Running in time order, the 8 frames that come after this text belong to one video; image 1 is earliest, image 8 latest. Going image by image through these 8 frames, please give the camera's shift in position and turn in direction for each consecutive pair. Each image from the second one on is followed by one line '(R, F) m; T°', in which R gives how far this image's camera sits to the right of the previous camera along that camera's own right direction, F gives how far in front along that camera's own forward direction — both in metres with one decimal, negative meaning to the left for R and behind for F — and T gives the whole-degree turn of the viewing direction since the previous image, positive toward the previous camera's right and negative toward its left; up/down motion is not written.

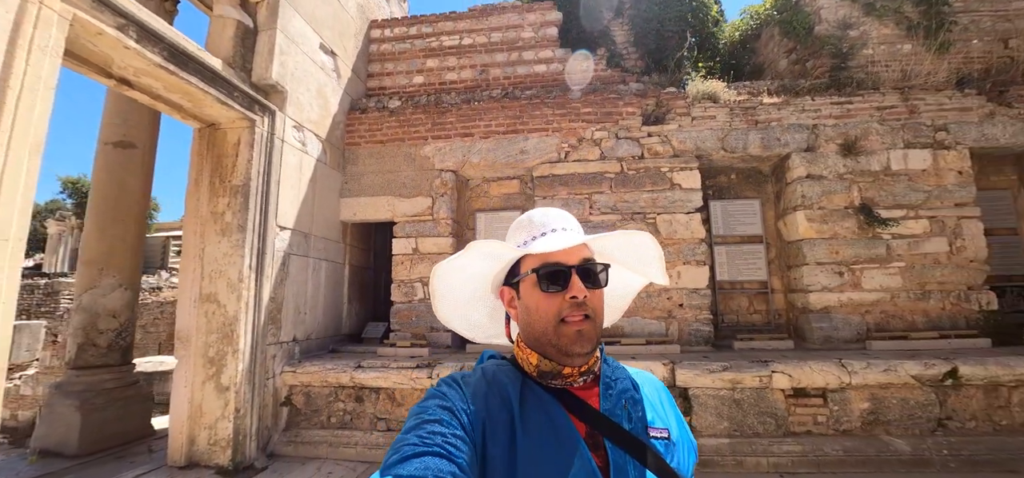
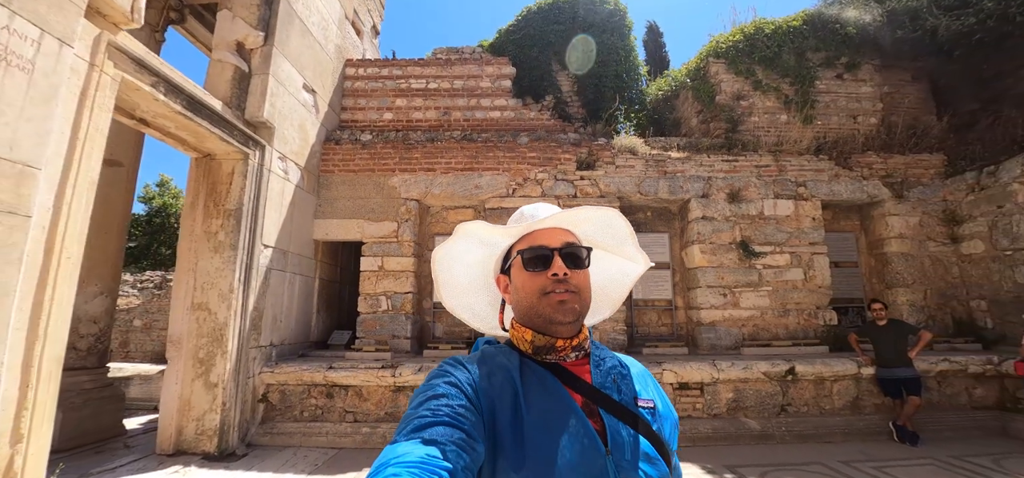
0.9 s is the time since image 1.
(0.0, -0.7) m; +7°
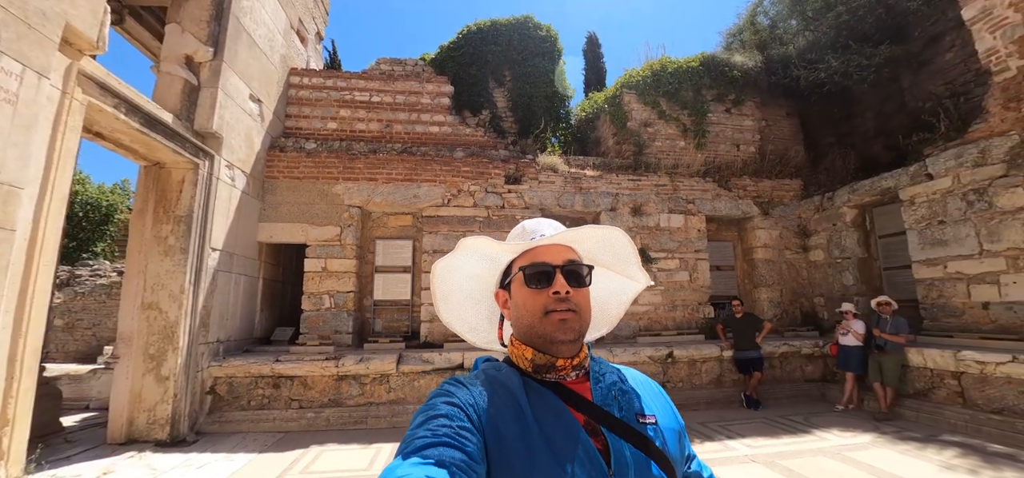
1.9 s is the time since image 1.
(+0.1, -0.6) m; +8°
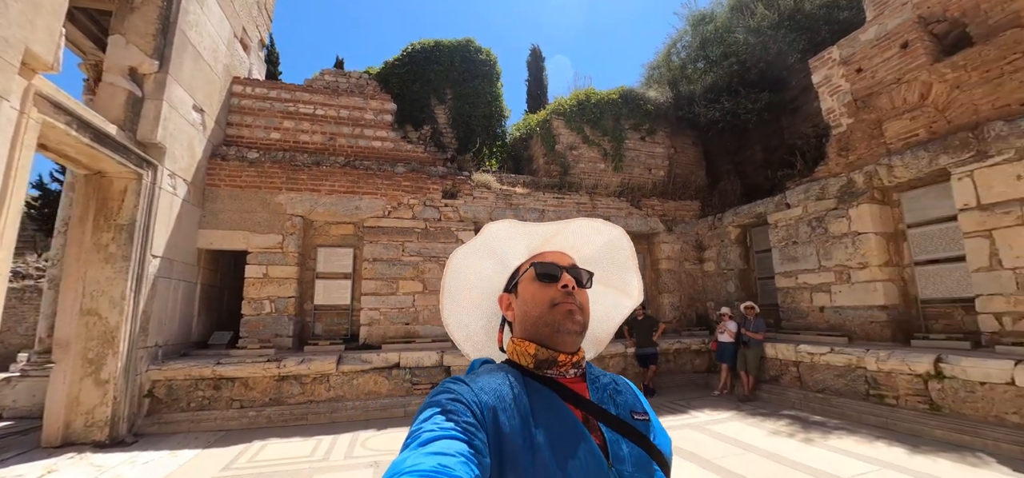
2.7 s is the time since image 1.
(+0.1, -0.6) m; +8°
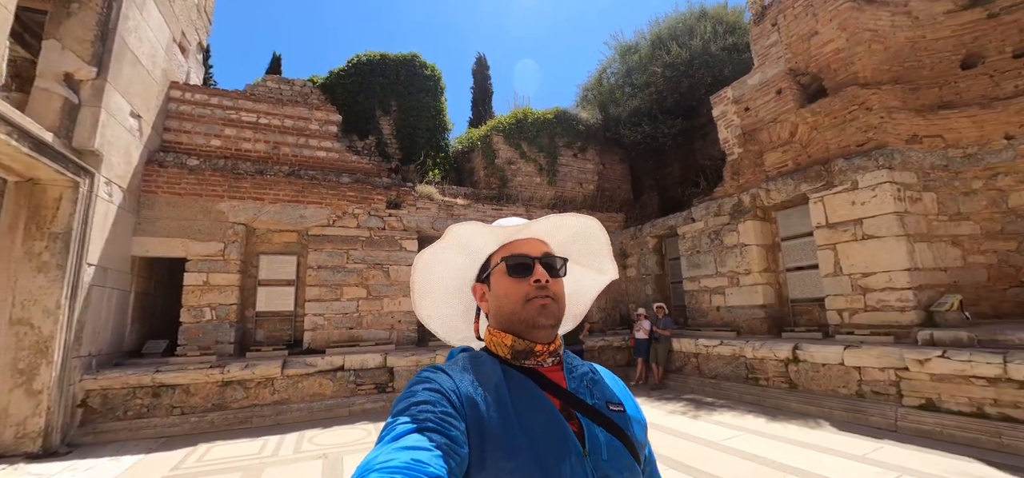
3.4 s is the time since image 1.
(0.0, -0.5) m; +8°
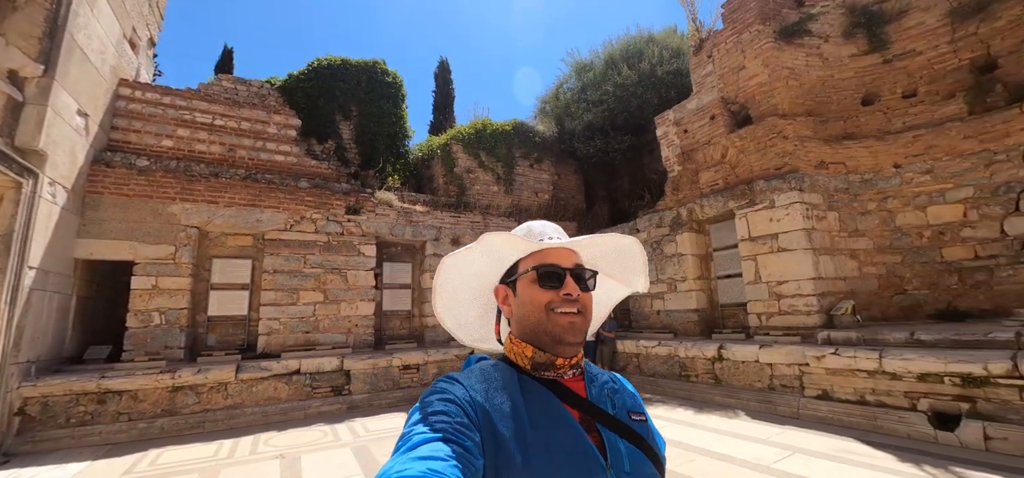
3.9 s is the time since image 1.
(0.0, -0.3) m; +6°
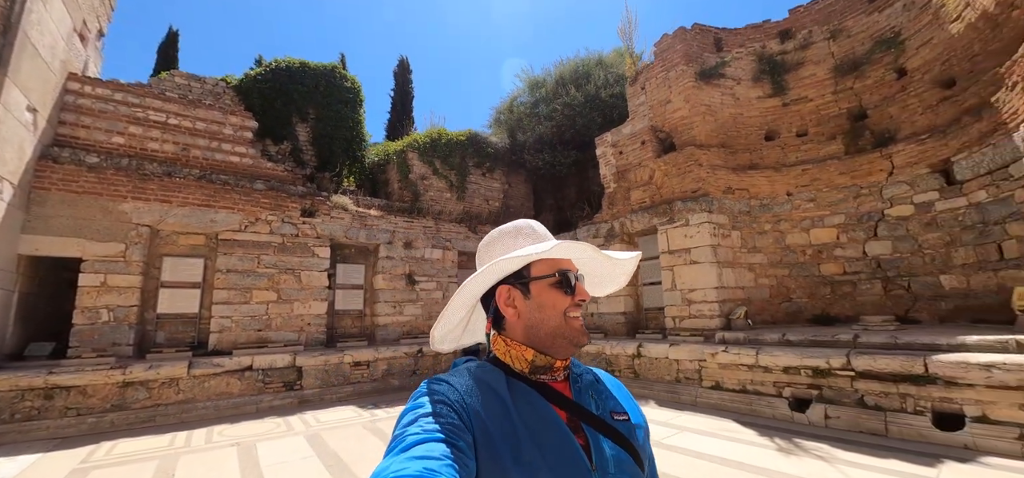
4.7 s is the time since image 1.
(+0.1, -0.7) m; +6°
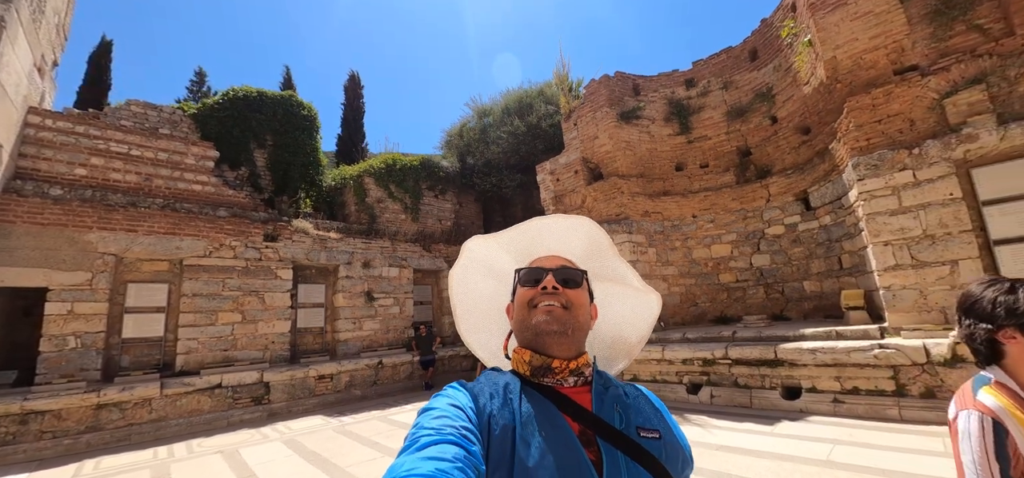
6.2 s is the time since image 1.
(0.0, -1.0) m; +7°
